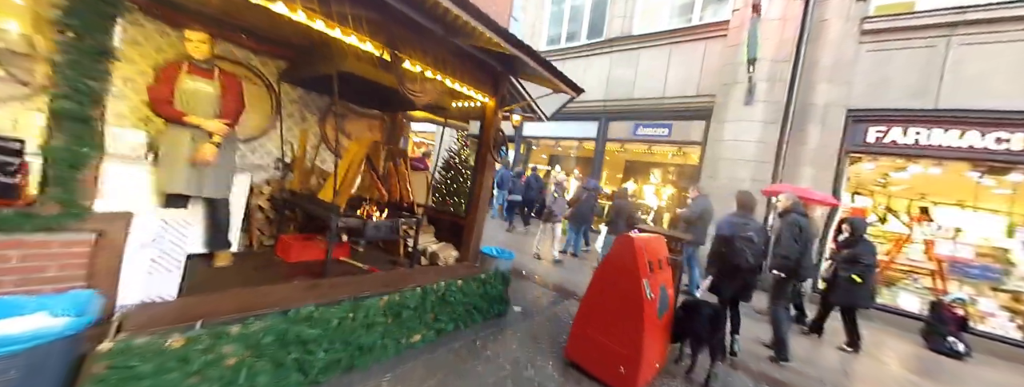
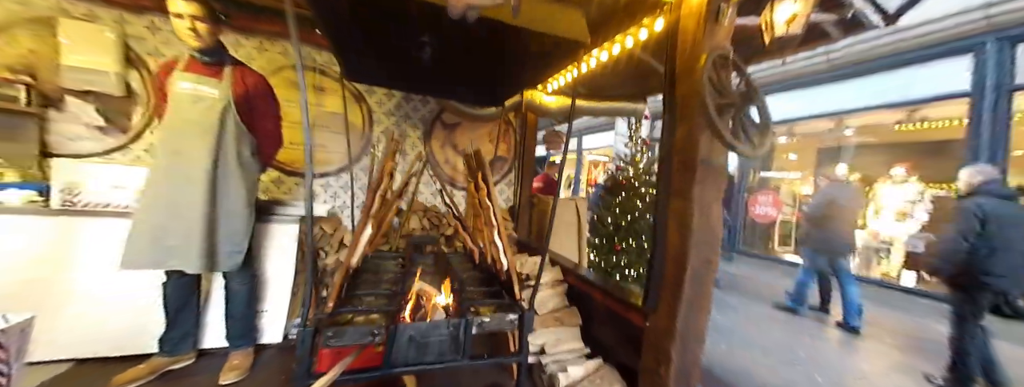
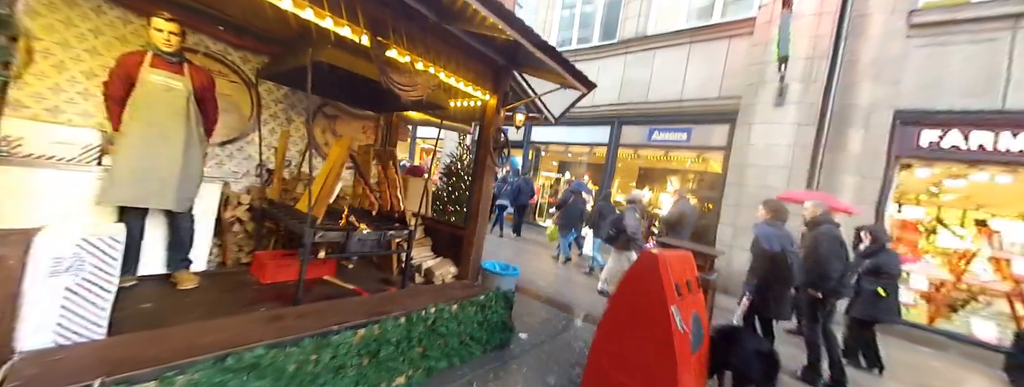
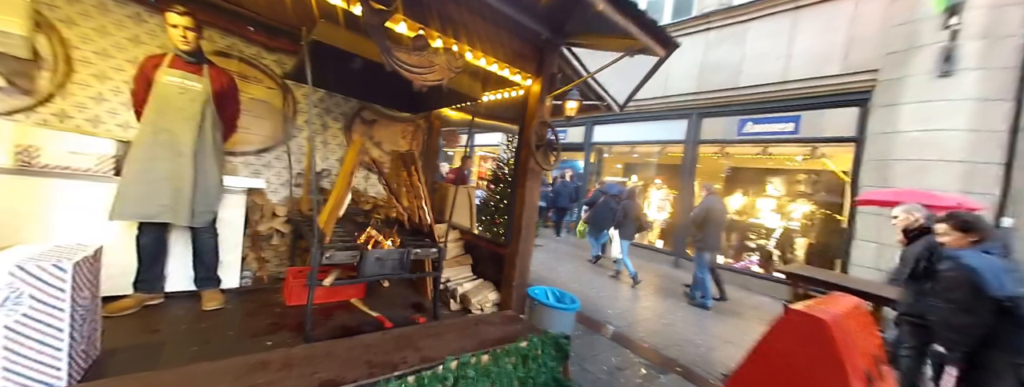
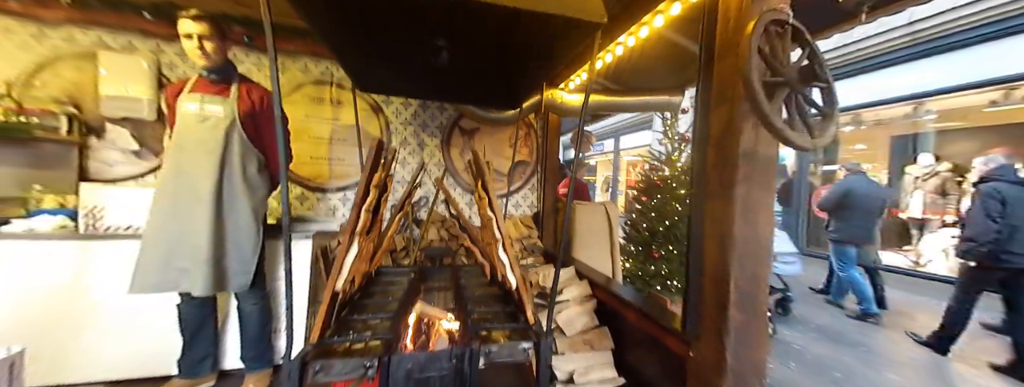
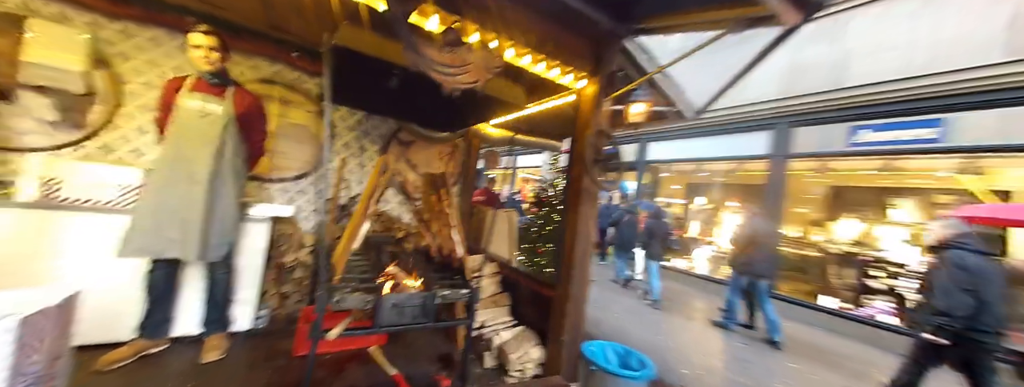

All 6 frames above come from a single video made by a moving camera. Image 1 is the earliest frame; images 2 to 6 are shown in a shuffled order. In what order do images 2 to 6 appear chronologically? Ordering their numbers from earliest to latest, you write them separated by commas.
3, 4, 6, 2, 5
